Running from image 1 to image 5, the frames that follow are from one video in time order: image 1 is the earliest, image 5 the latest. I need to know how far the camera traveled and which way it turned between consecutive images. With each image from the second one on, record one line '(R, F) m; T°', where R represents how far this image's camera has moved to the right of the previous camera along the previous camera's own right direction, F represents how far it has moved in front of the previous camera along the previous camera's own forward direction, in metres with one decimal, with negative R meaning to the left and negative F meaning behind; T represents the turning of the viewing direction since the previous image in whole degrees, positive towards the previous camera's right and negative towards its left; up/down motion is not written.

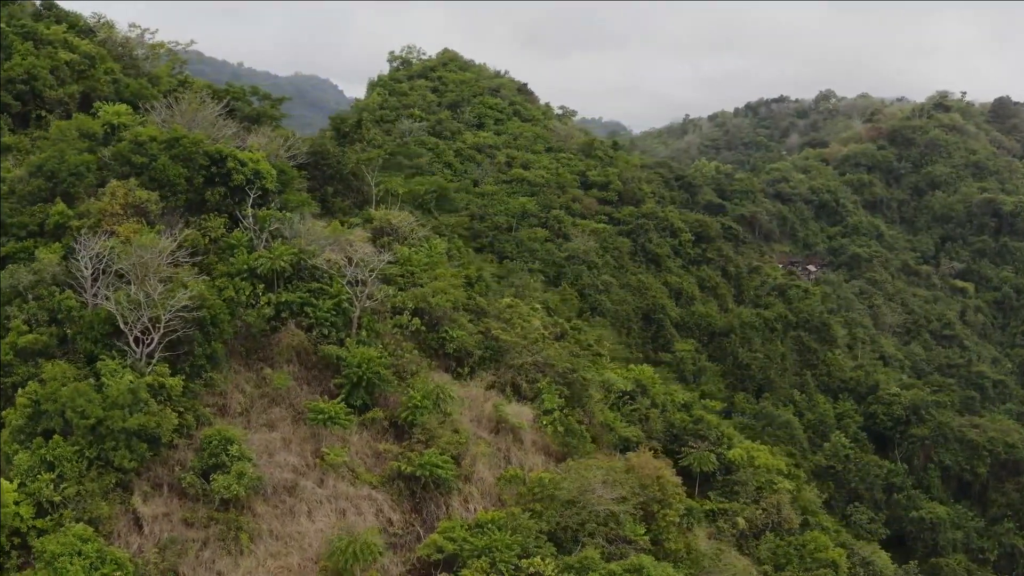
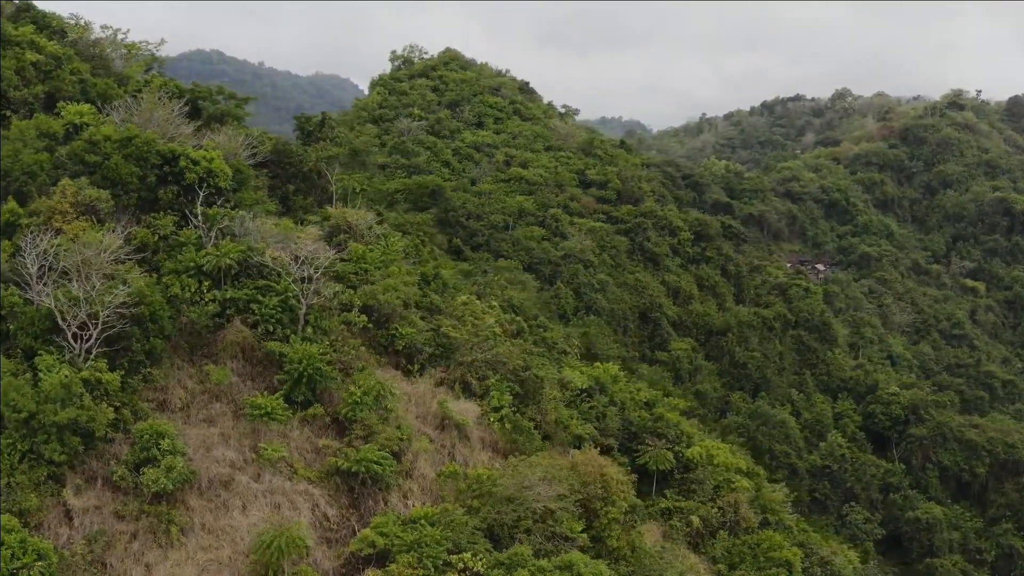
(+0.8, -0.1) m; -1°
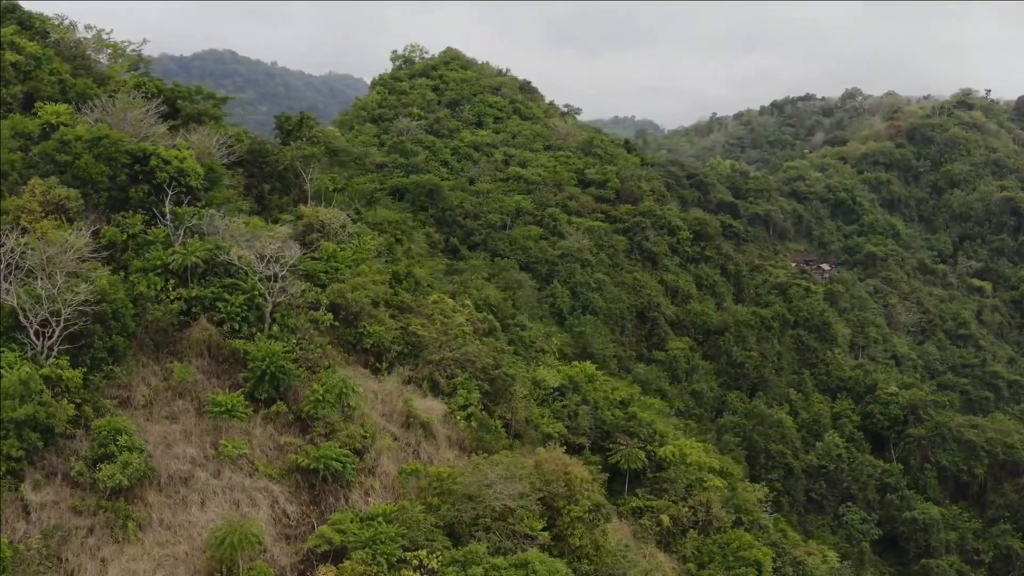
(+0.5, 0.0) m; 0°
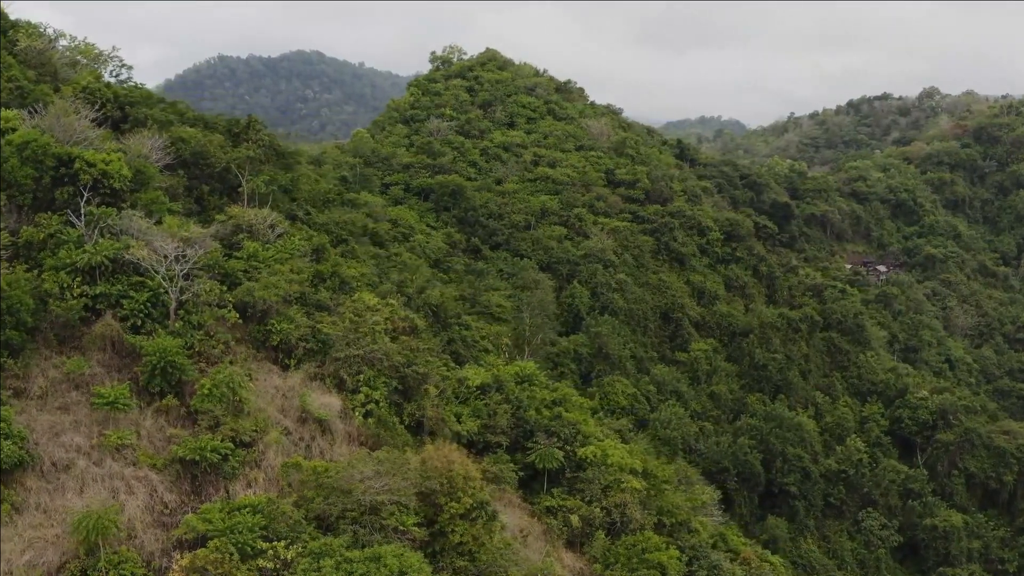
(+2.1, 0.0) m; -4°
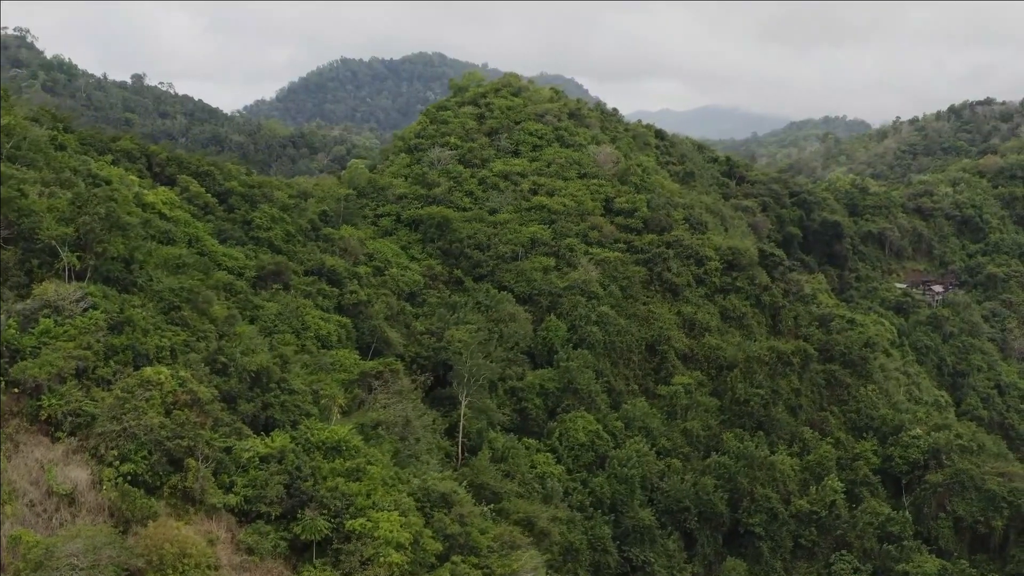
(+4.5, -0.3) m; -4°
